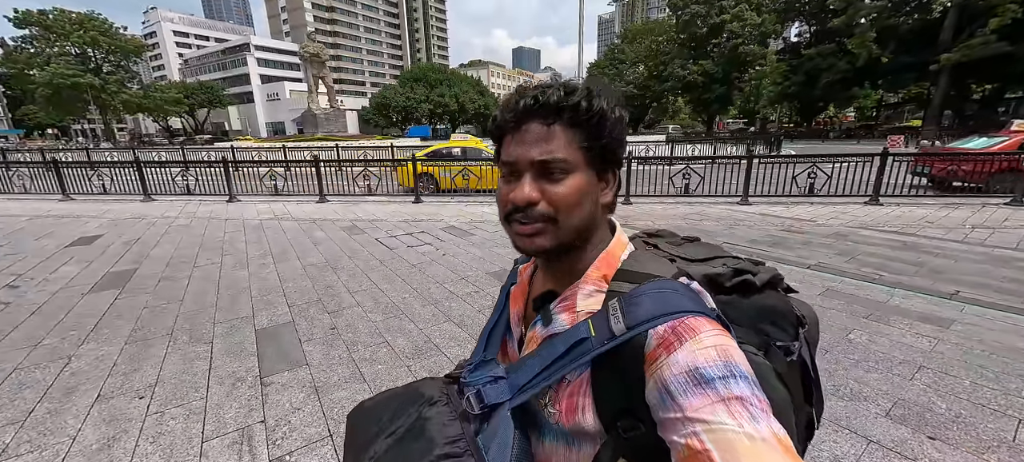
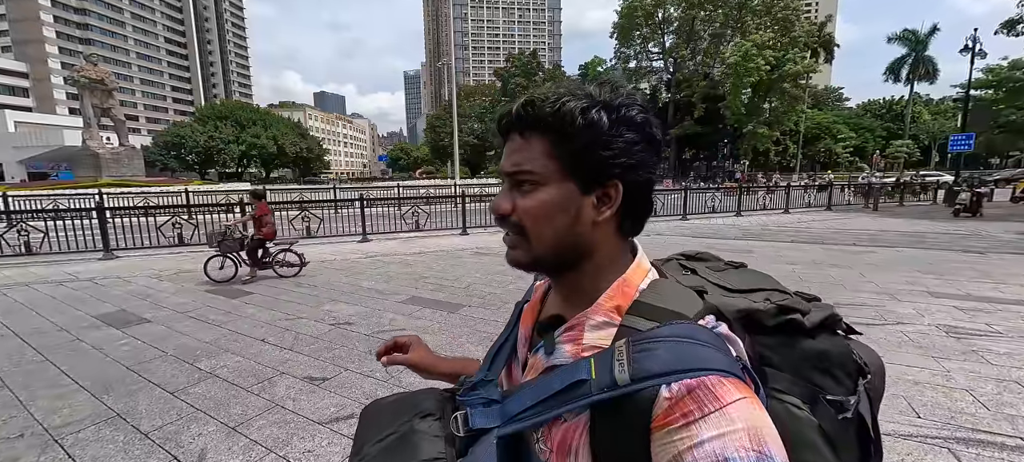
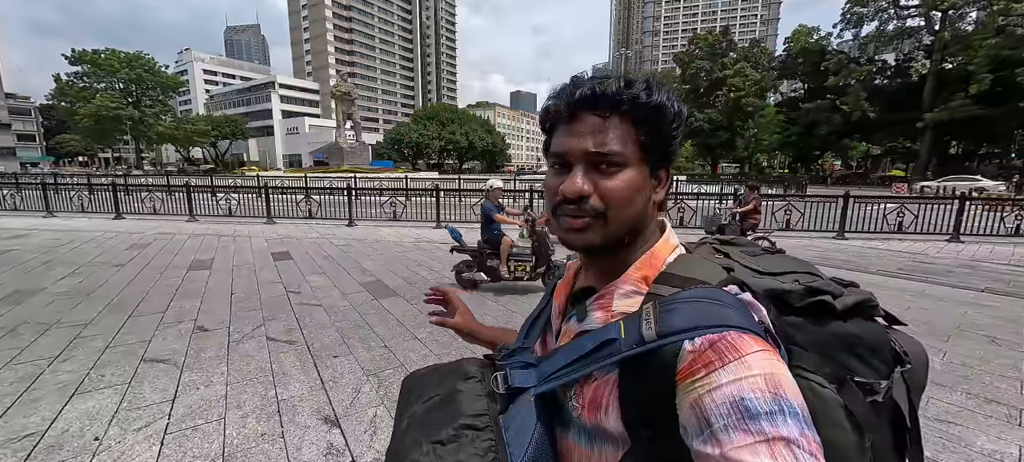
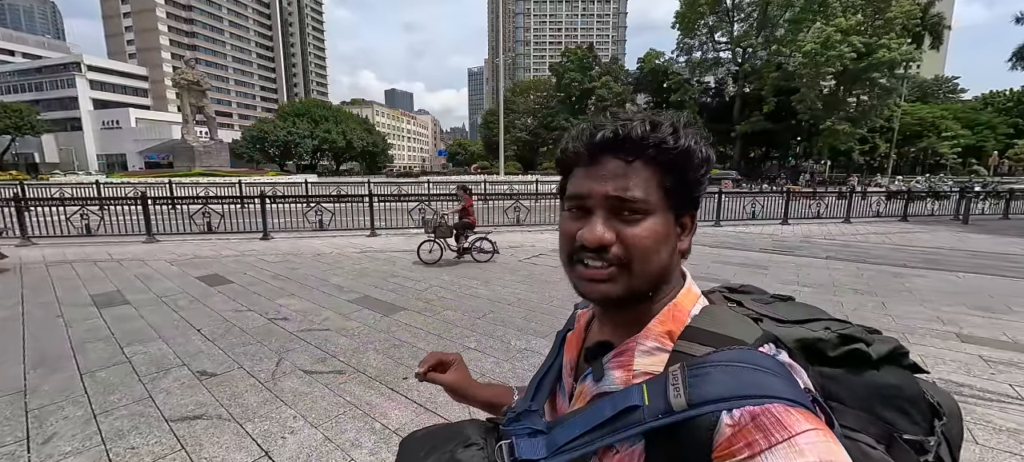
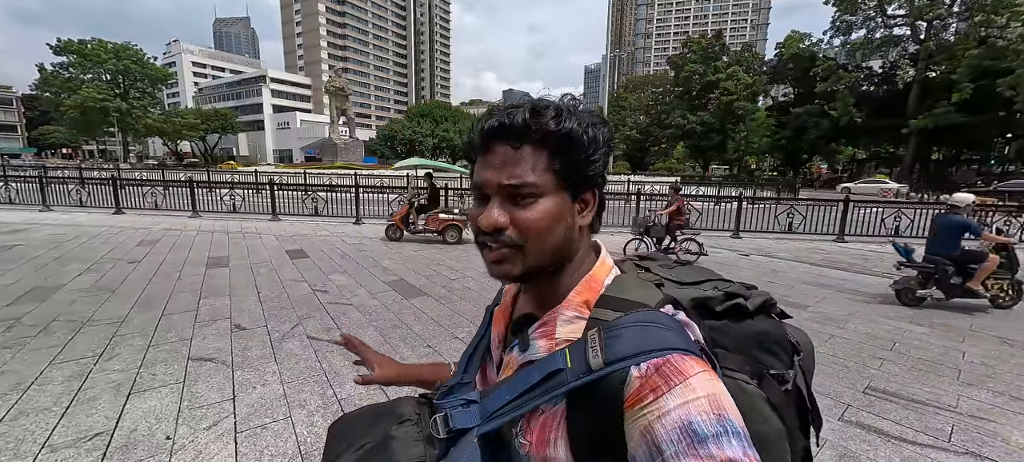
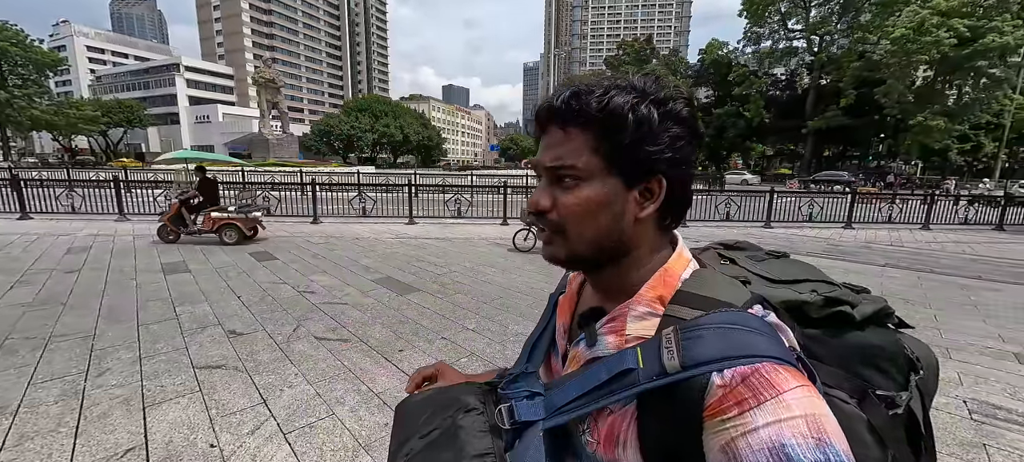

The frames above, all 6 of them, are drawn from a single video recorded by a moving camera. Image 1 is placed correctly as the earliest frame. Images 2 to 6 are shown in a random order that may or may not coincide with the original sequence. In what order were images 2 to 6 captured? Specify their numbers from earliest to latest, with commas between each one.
3, 5, 6, 4, 2
